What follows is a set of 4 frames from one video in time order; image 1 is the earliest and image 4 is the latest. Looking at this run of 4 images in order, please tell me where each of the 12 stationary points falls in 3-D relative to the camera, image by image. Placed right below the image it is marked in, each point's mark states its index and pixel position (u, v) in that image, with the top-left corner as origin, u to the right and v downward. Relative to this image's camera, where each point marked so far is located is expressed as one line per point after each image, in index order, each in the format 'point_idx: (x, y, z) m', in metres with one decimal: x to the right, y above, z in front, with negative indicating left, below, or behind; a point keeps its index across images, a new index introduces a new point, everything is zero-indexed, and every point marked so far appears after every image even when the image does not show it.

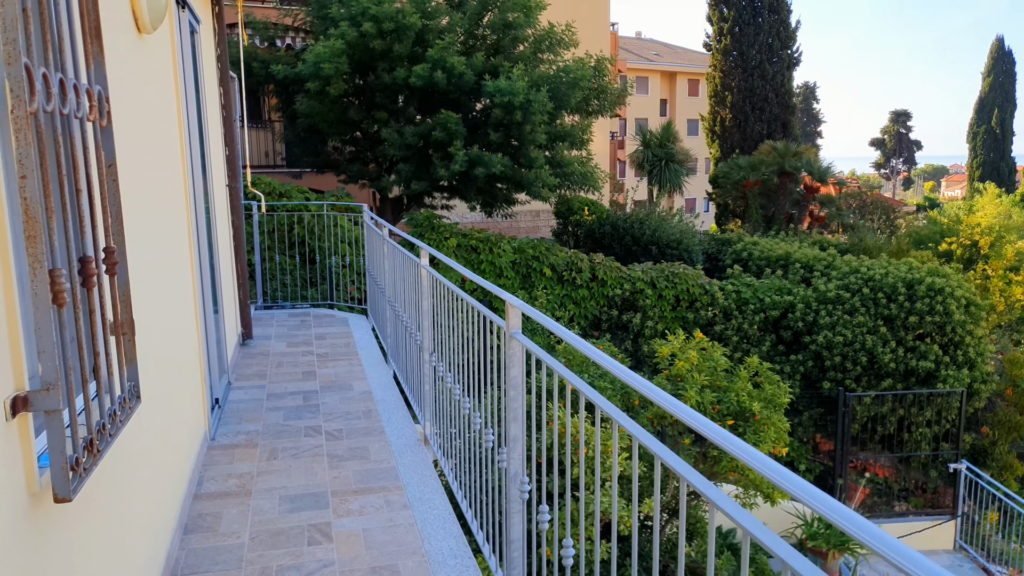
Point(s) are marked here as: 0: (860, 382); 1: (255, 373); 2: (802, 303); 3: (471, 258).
0: (+3.7, -1.0, +8.5) m
1: (-1.4, -0.5, +4.3) m
2: (+3.2, -0.2, +8.8) m
3: (-0.4, +0.3, +8.5) m
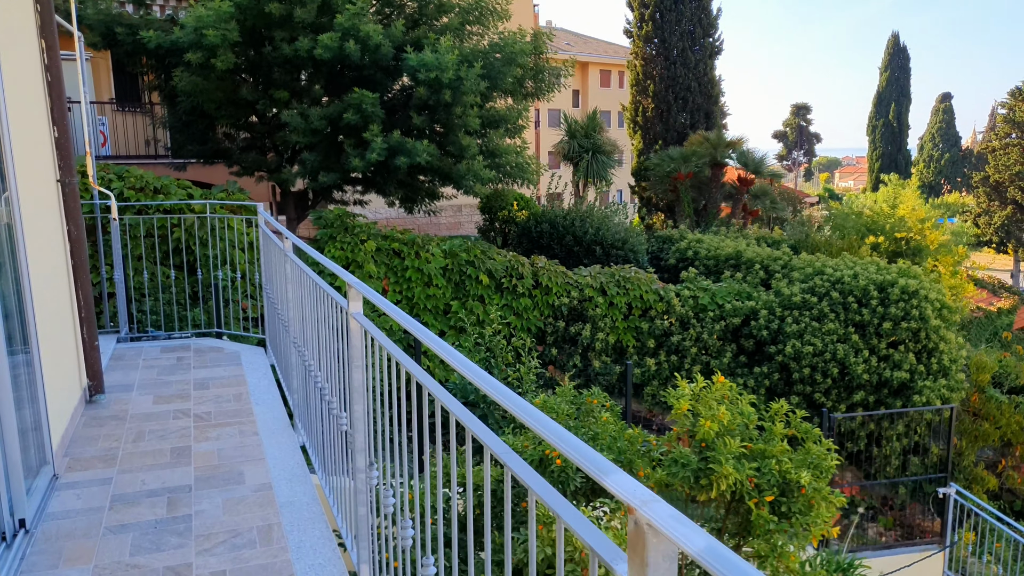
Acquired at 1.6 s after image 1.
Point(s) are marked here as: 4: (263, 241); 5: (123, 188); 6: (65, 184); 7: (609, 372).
0: (+3.1, -1.0, +7.7) m
1: (-1.5, -0.6, +2.9) m
2: (+2.5, -0.2, +7.9) m
3: (-1.1, +0.2, +7.2) m
4: (-1.5, +0.3, +5.0) m
5: (-3.0, +0.8, +6.3) m
6: (-1.9, +0.5, +3.5) m
7: (+0.9, -0.8, +7.7) m
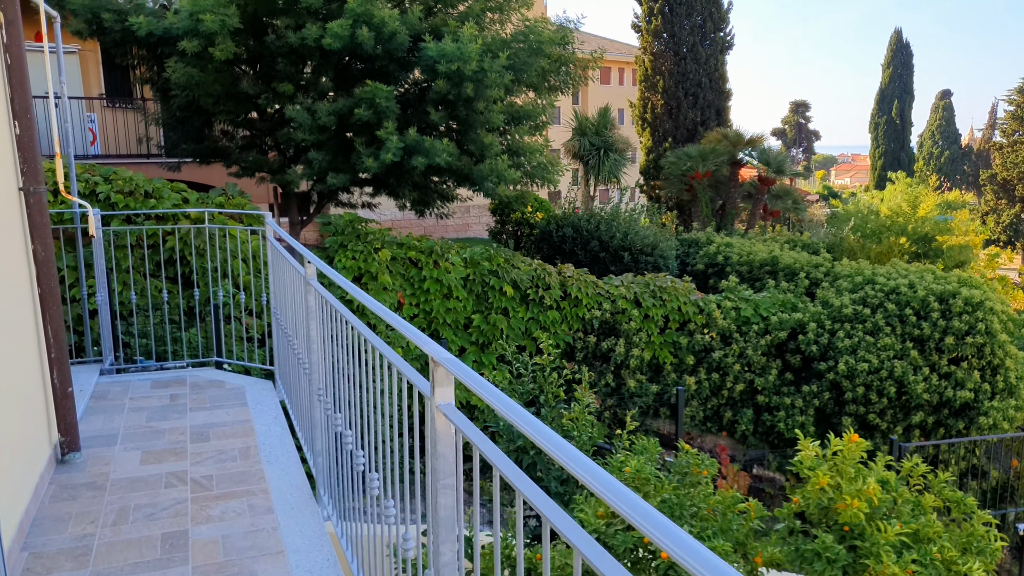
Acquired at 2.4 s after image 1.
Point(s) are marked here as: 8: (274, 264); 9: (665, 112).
0: (+3.3, -1.1, +7.1) m
1: (-1.3, -0.7, +2.3) m
2: (+2.7, -0.3, +7.2) m
3: (-0.8, +0.1, +6.6) m
4: (-1.3, +0.2, +4.3) m
5: (-2.8, +0.7, +5.6) m
6: (-1.7, +0.3, +2.8) m
7: (+1.2, -0.9, +7.0) m
8: (-1.3, +0.1, +4.4) m
9: (+3.8, +4.4, +20.0) m
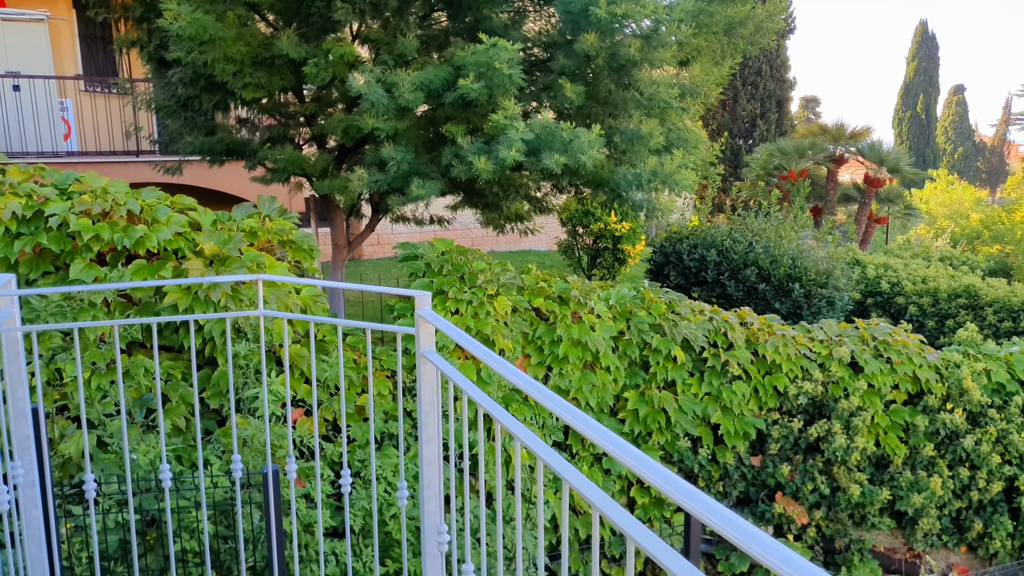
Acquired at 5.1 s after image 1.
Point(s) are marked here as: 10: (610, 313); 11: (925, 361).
0: (+4.3, -1.5, +4.9) m
1: (-0.3, -1.1, 0.0) m
2: (+3.7, -0.7, +5.0) m
3: (+0.1, -0.2, +4.3) m
4: (-0.3, -0.2, +2.1) m
5: (-1.8, +0.3, +3.3) m
6: (-0.7, 0.0, +0.5) m
7: (+2.1, -1.3, +4.8) m
8: (-0.3, -0.2, +2.1) m
9: (+4.7, +4.1, +17.7) m
10: (+0.5, -0.1, +4.4) m
11: (+2.6, -0.4, +5.0) m
